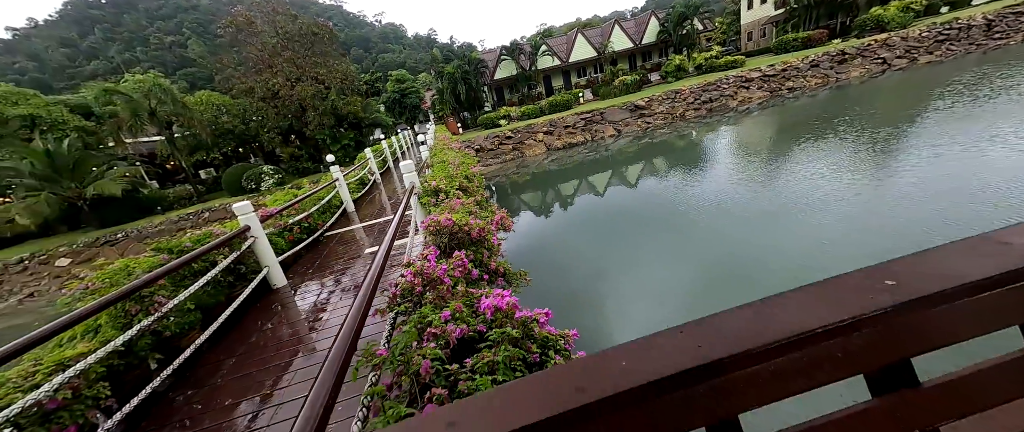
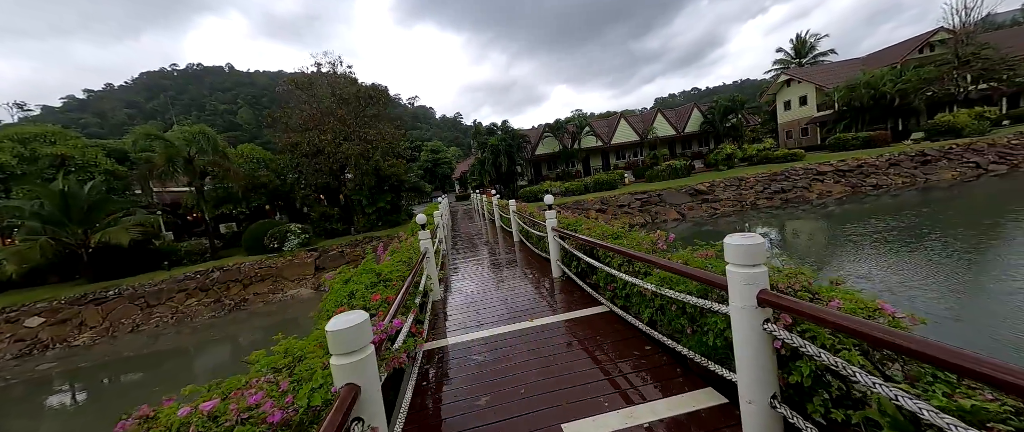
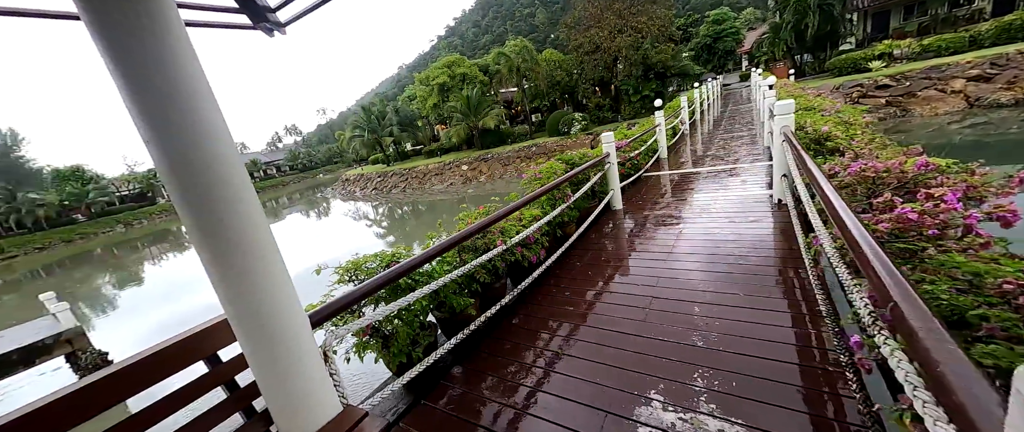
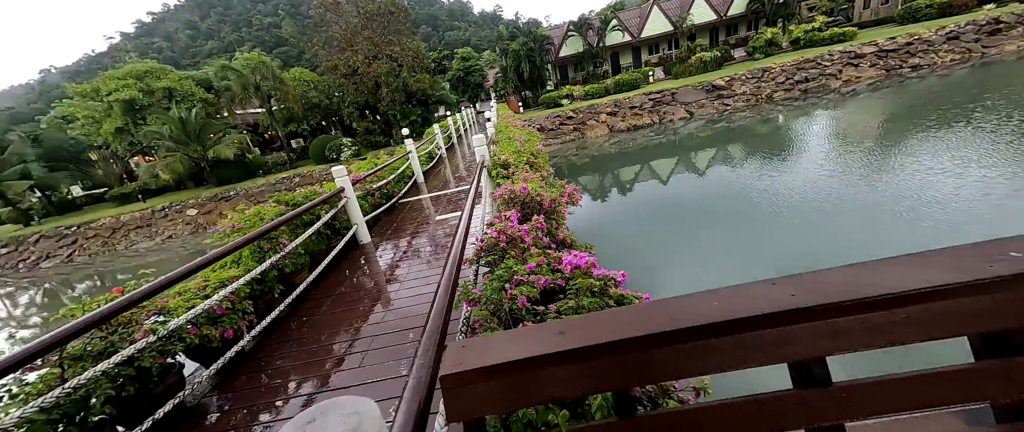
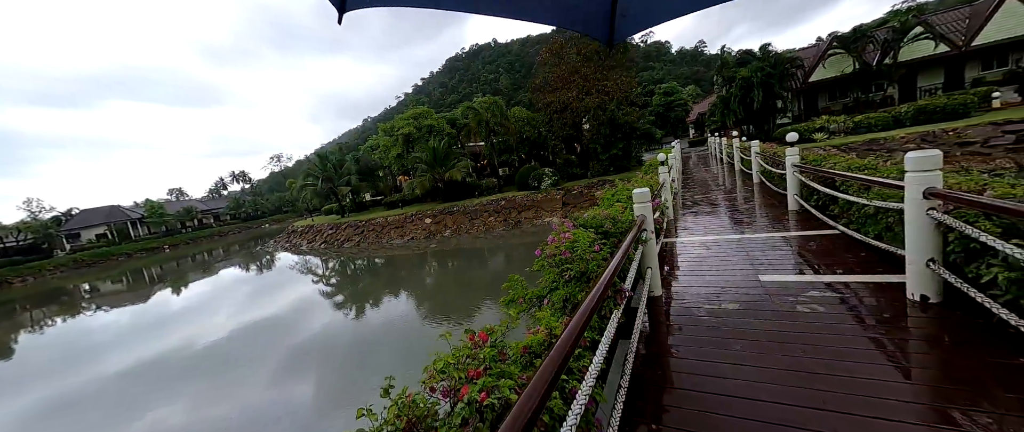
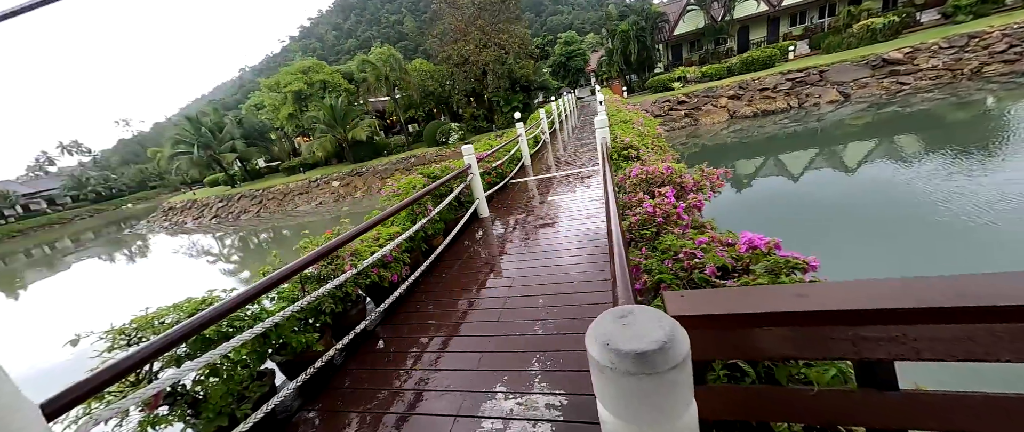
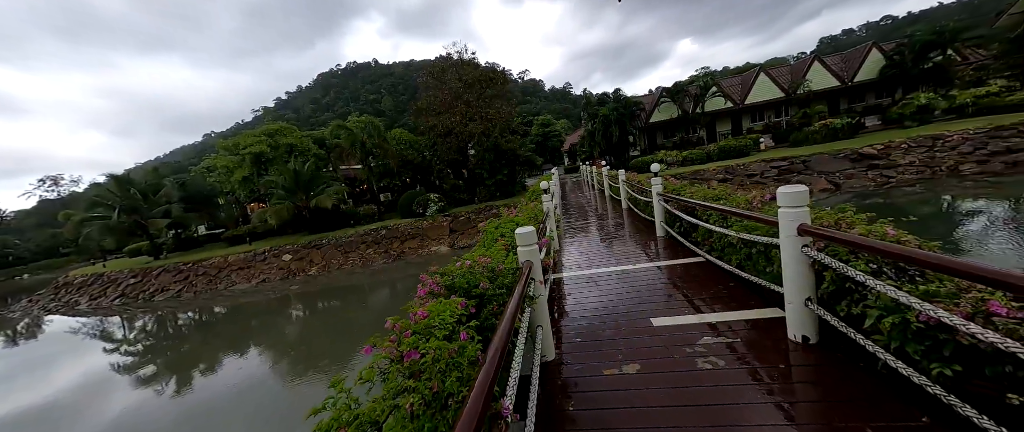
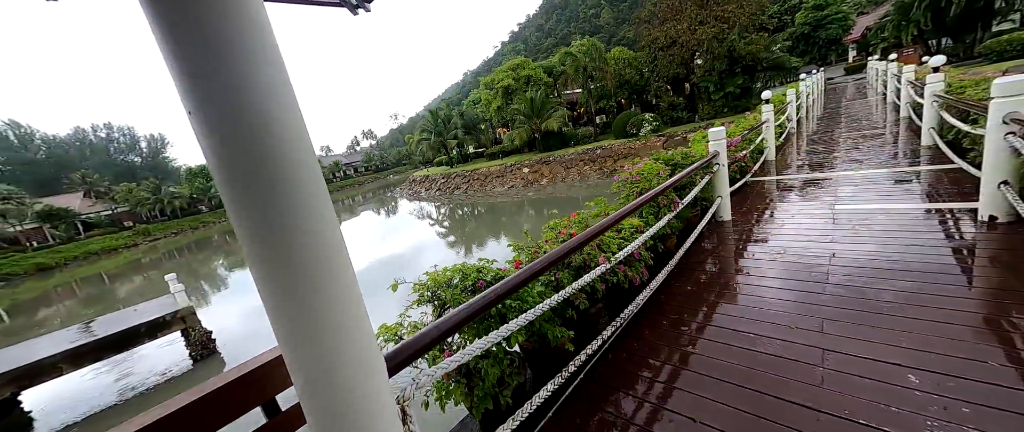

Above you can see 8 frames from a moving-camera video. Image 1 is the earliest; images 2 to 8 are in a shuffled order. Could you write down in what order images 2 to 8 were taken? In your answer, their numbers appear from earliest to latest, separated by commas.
4, 6, 3, 8, 5, 7, 2
